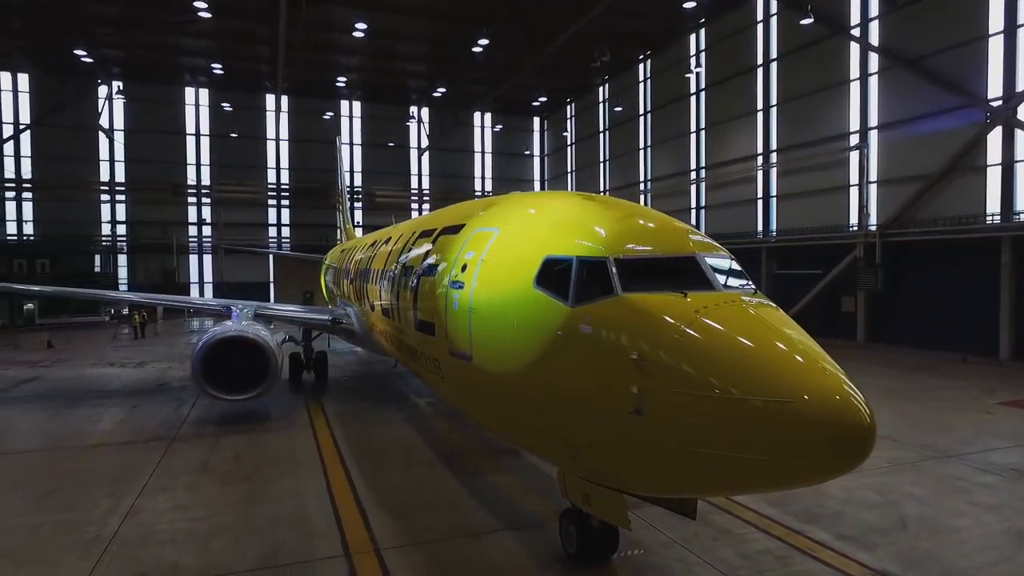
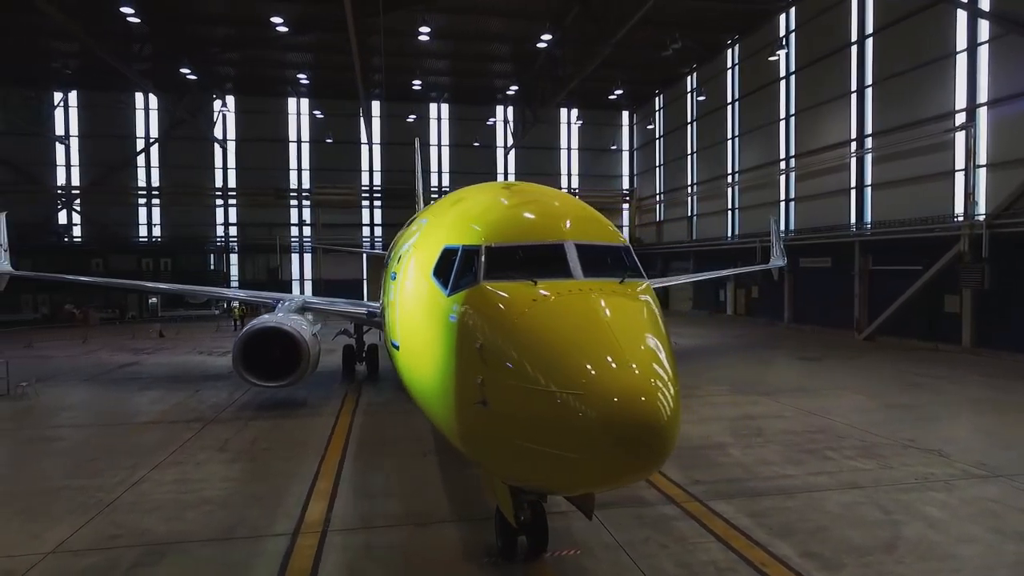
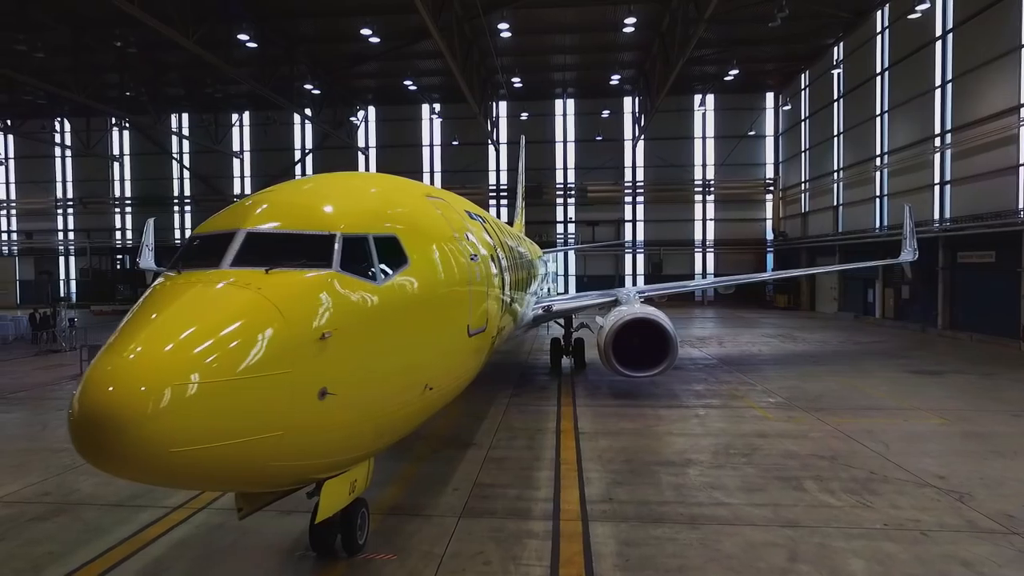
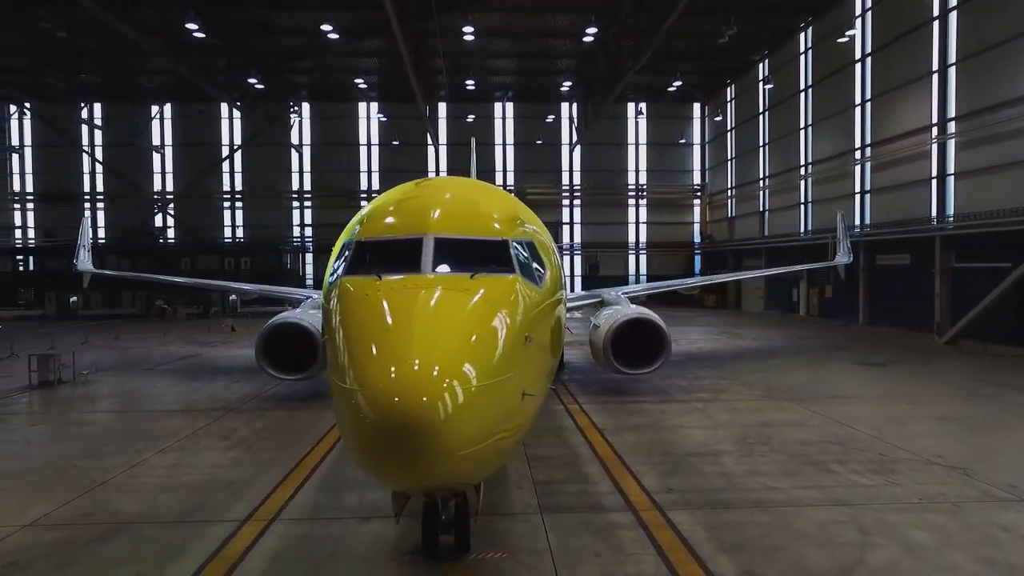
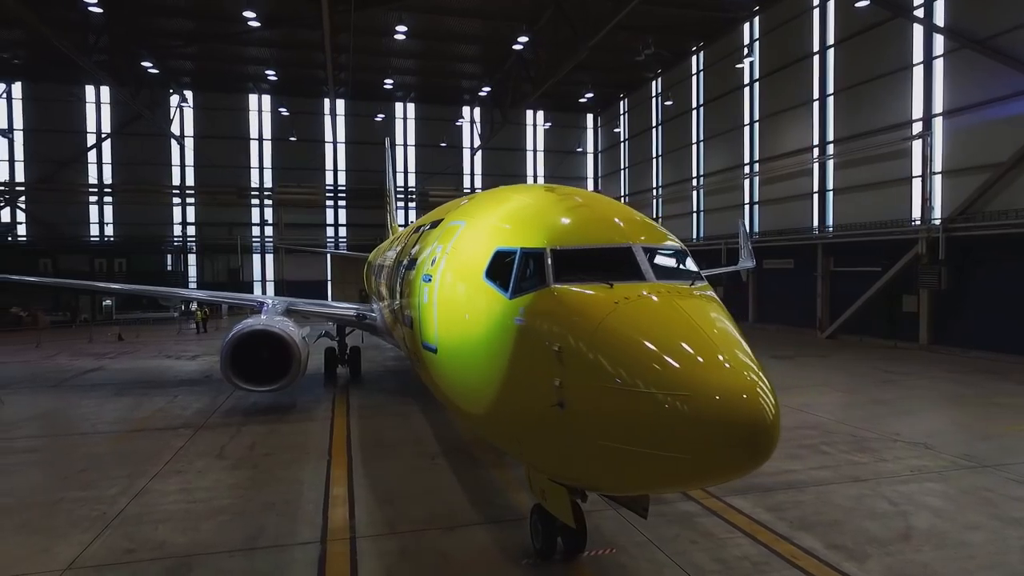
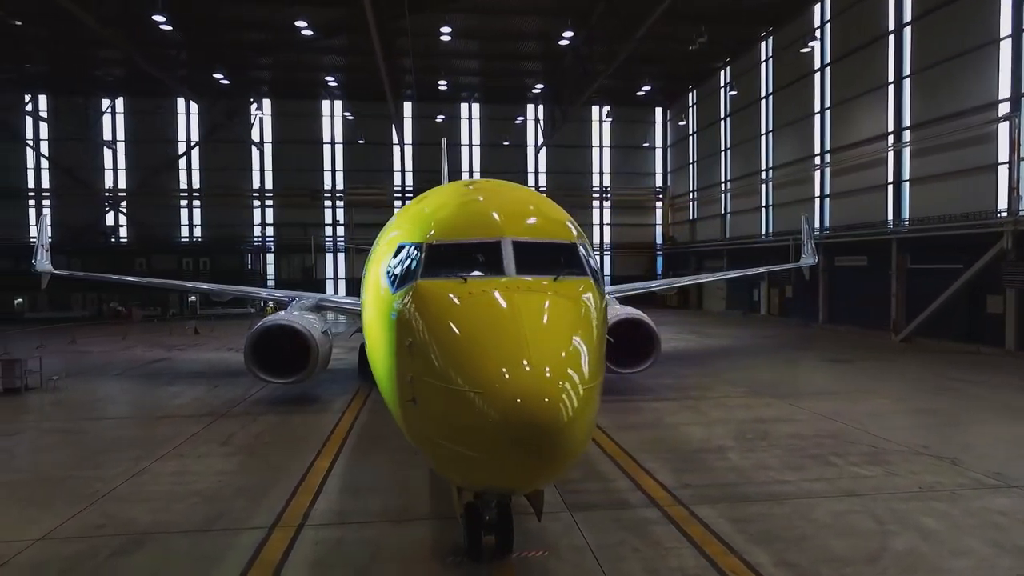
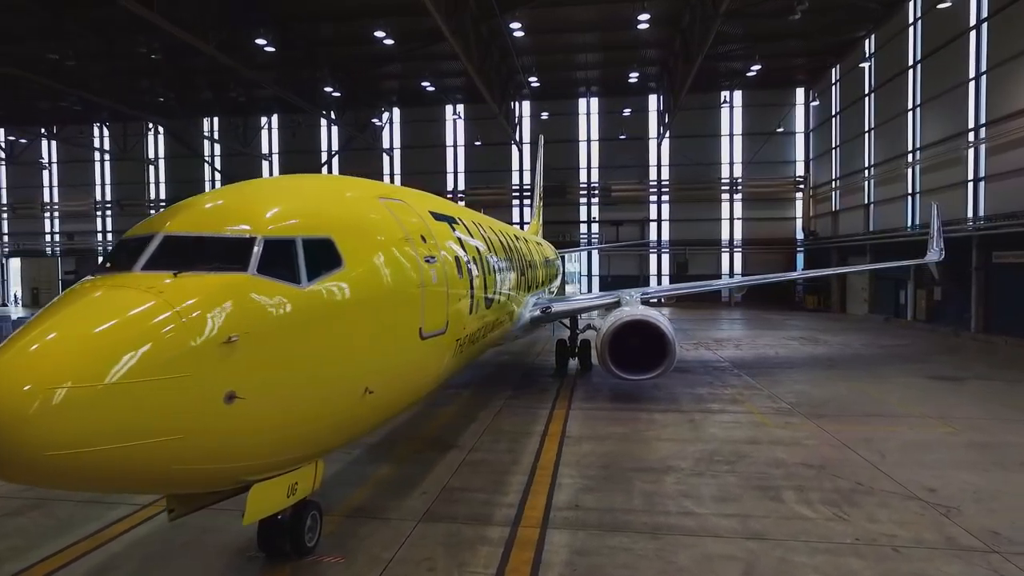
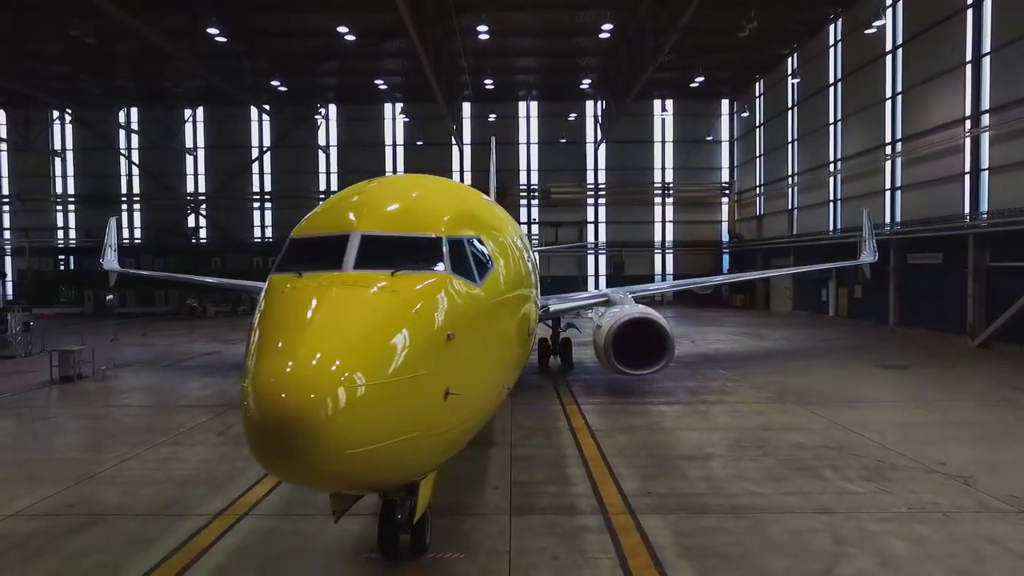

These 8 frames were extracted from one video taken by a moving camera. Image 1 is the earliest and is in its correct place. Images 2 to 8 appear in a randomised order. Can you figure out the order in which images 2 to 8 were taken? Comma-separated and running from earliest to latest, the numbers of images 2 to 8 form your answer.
5, 2, 6, 4, 8, 3, 7
